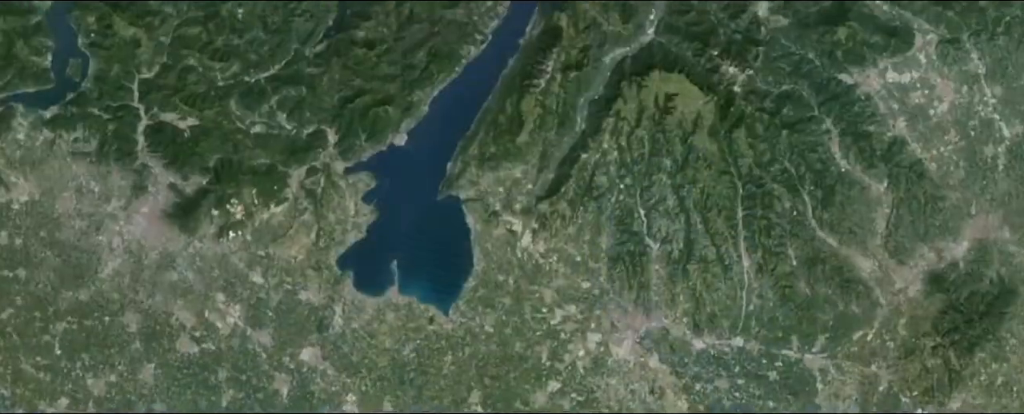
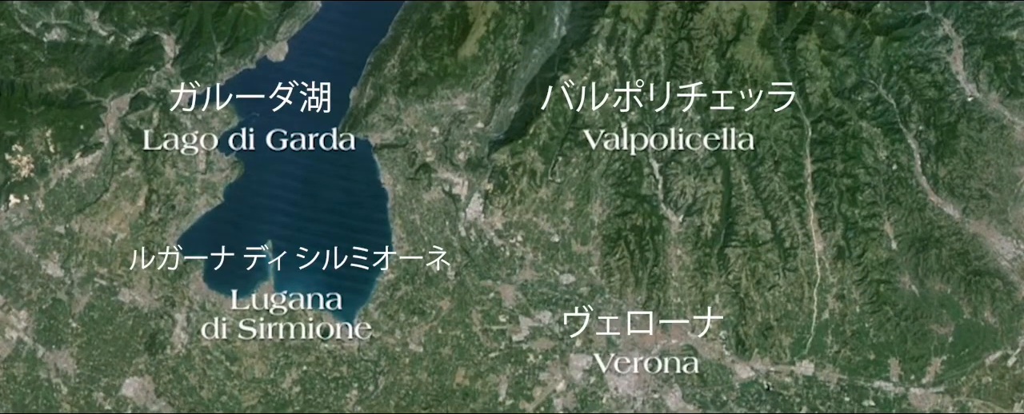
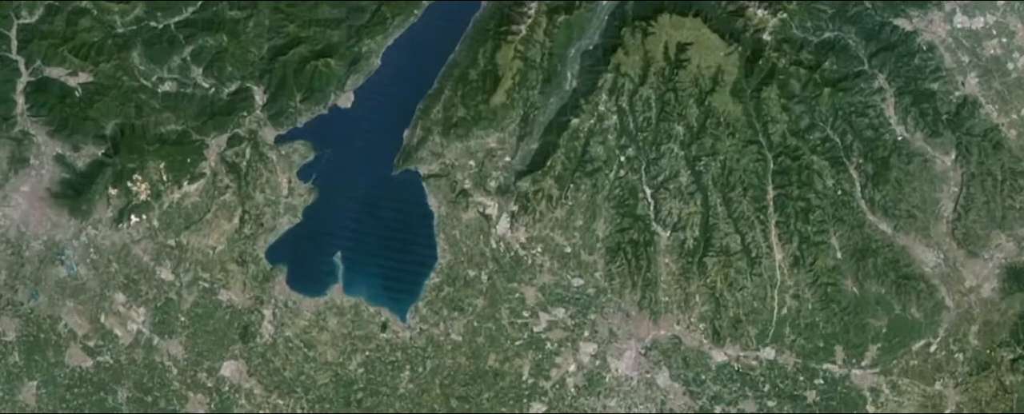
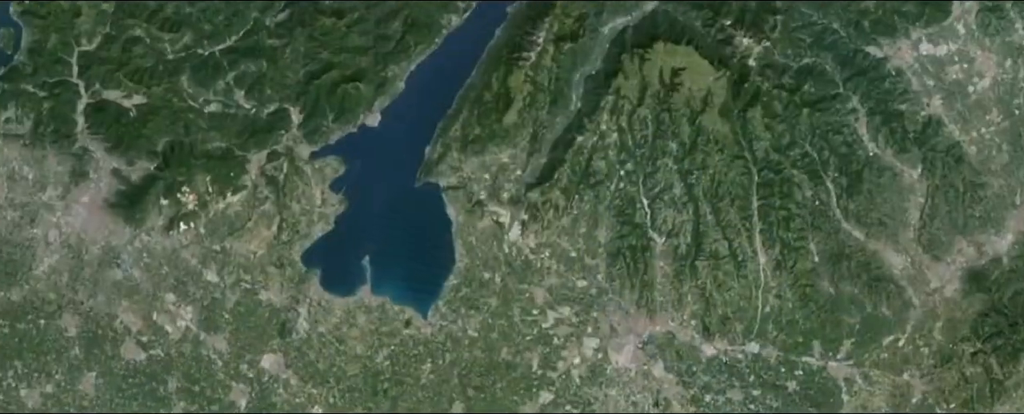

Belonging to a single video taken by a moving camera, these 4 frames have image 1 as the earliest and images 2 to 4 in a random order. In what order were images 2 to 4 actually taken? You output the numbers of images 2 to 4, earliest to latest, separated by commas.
4, 3, 2
